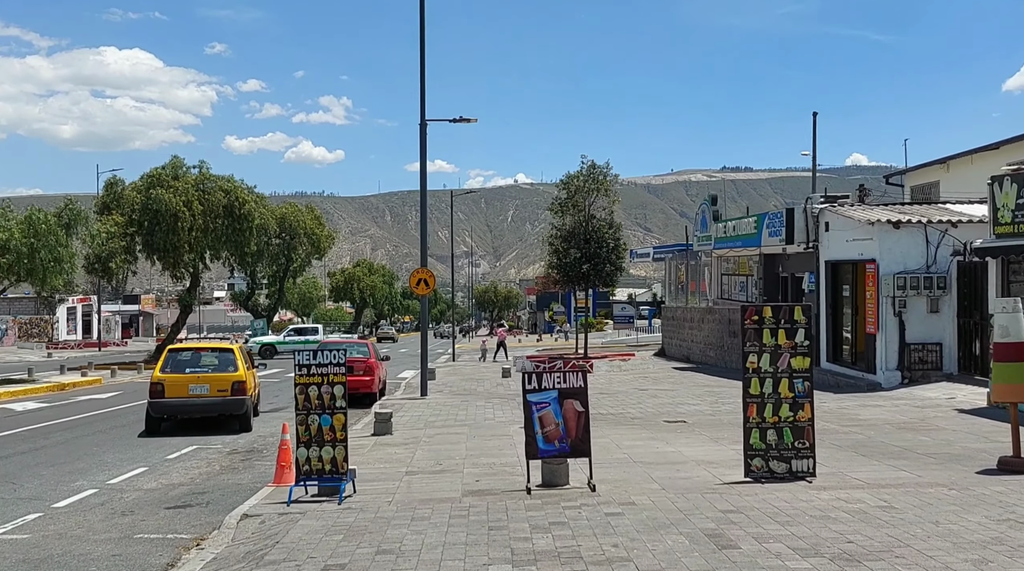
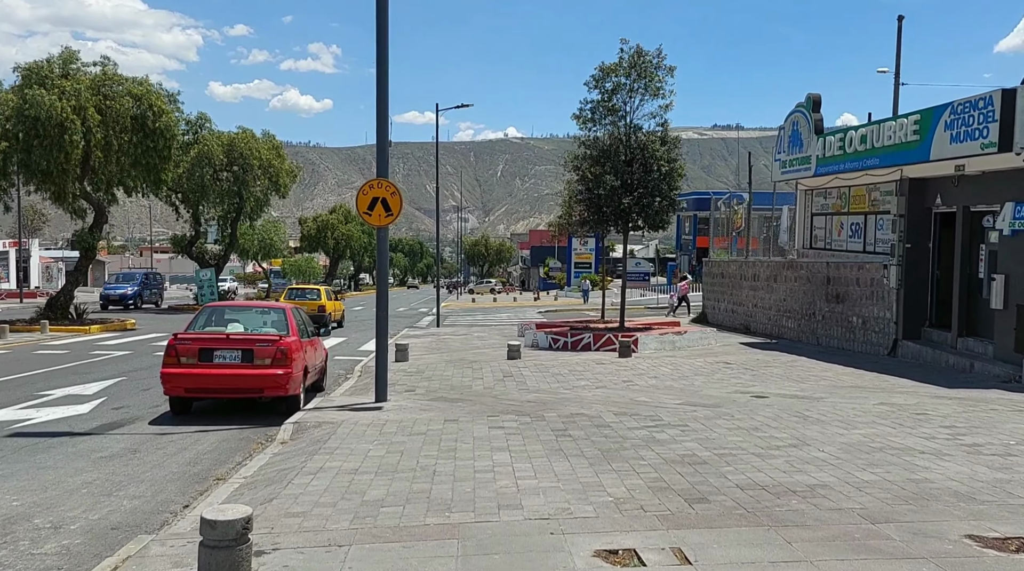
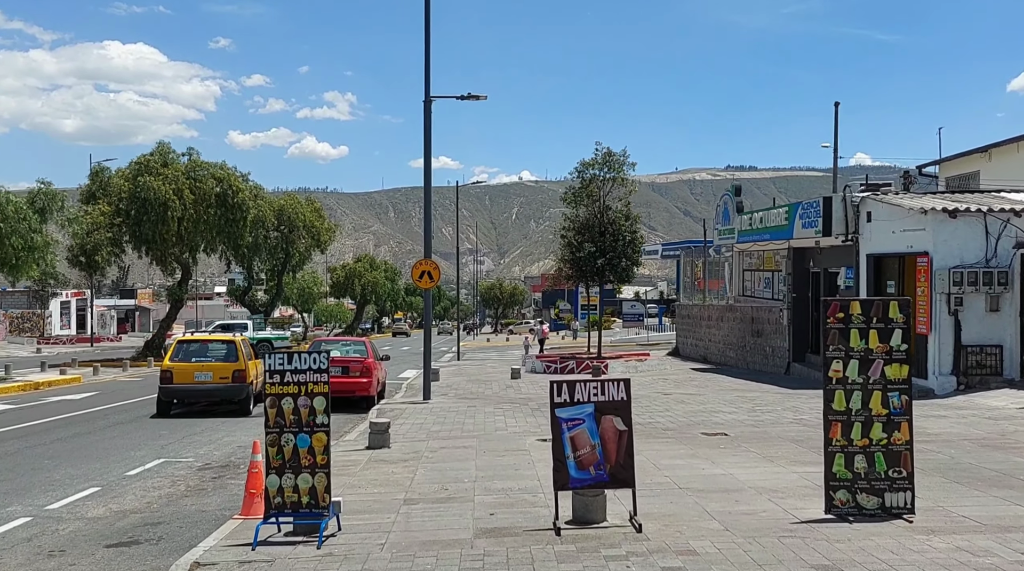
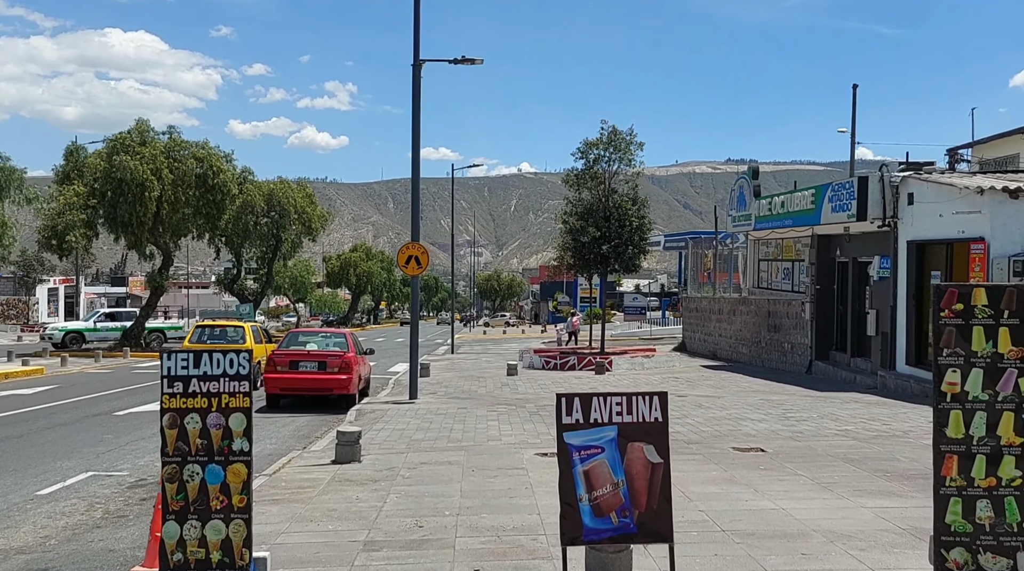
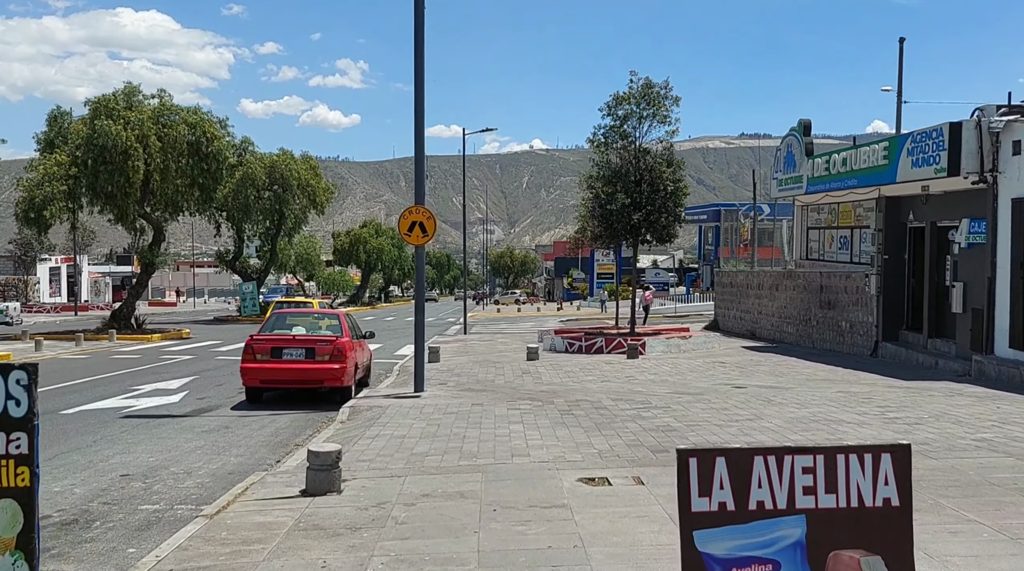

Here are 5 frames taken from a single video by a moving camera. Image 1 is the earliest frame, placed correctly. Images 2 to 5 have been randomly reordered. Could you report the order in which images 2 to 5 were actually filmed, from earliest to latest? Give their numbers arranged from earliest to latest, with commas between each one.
3, 4, 5, 2
